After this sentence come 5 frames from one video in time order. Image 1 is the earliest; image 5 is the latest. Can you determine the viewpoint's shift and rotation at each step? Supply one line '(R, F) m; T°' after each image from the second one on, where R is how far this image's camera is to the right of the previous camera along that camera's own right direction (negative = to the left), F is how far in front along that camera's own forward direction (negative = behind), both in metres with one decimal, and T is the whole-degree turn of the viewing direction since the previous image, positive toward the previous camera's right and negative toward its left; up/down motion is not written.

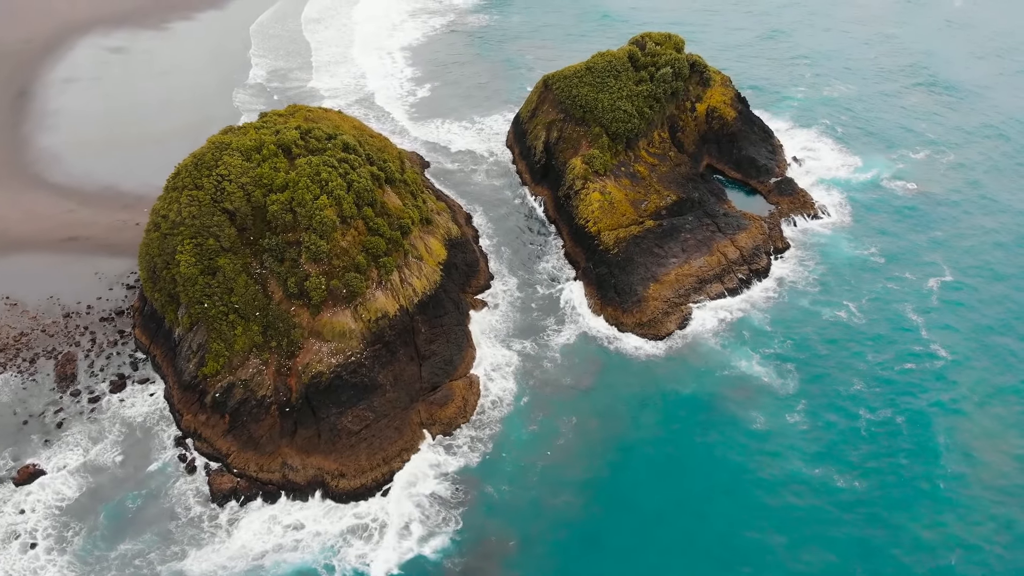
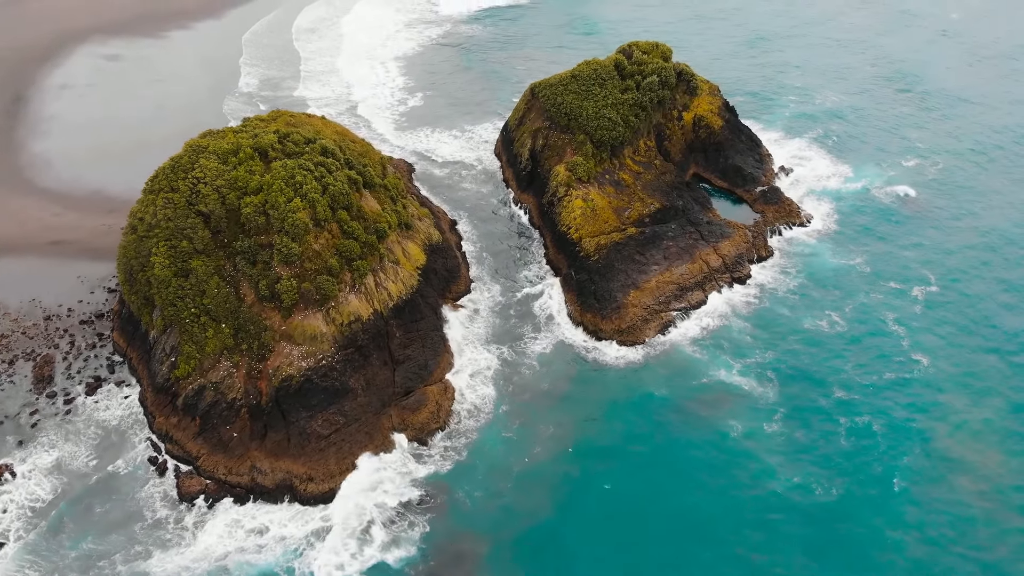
(+1.6, 0.0) m; 0°
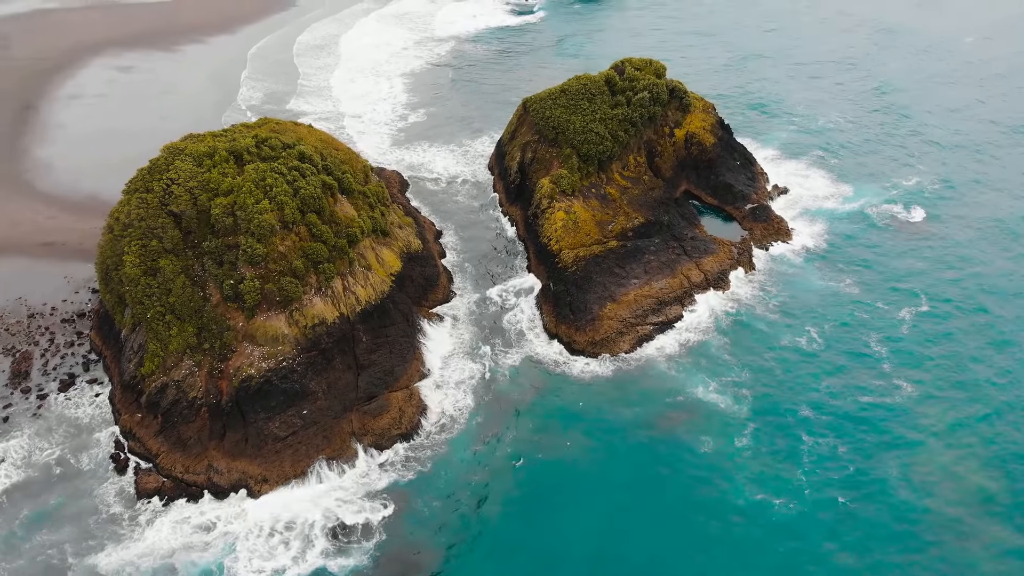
(+2.8, +0.1) m; -1°
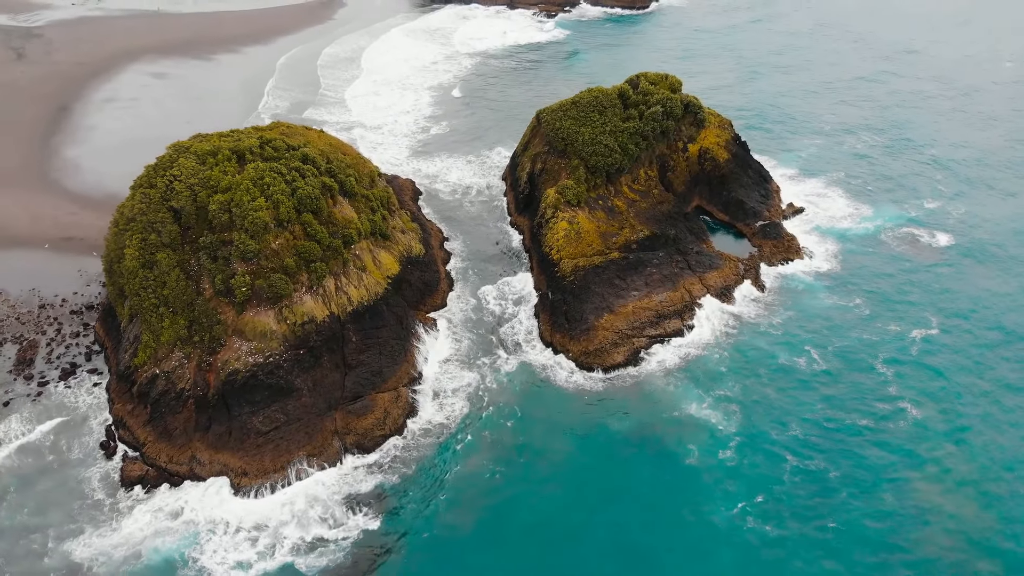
(+2.1, +0.2) m; -3°
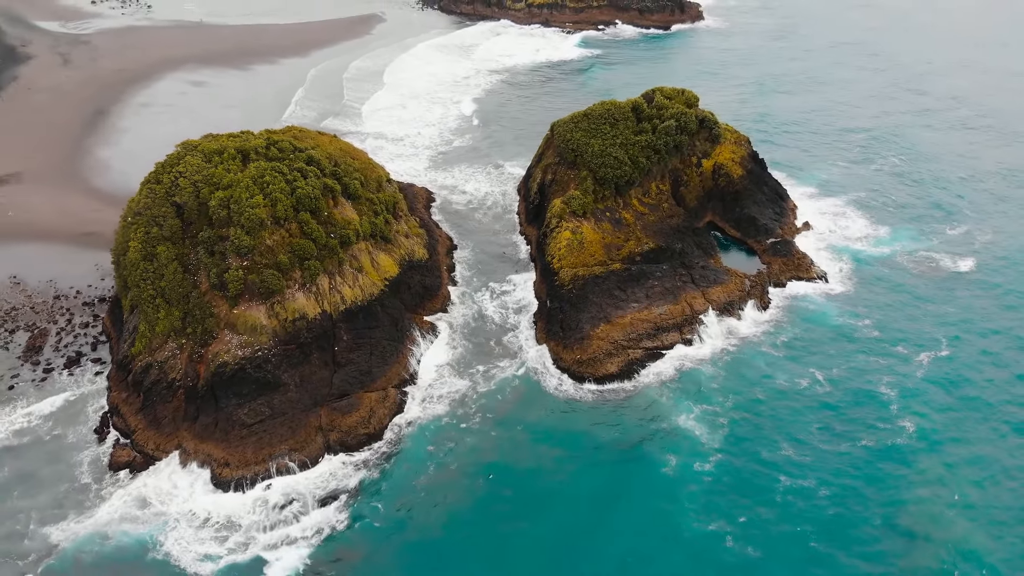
(+2.2, +0.1) m; -3°
